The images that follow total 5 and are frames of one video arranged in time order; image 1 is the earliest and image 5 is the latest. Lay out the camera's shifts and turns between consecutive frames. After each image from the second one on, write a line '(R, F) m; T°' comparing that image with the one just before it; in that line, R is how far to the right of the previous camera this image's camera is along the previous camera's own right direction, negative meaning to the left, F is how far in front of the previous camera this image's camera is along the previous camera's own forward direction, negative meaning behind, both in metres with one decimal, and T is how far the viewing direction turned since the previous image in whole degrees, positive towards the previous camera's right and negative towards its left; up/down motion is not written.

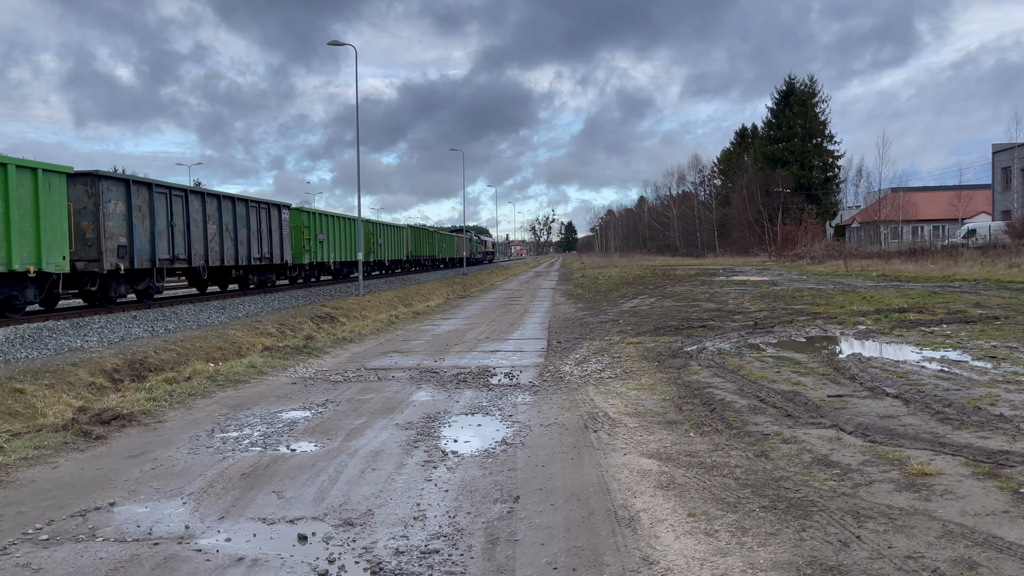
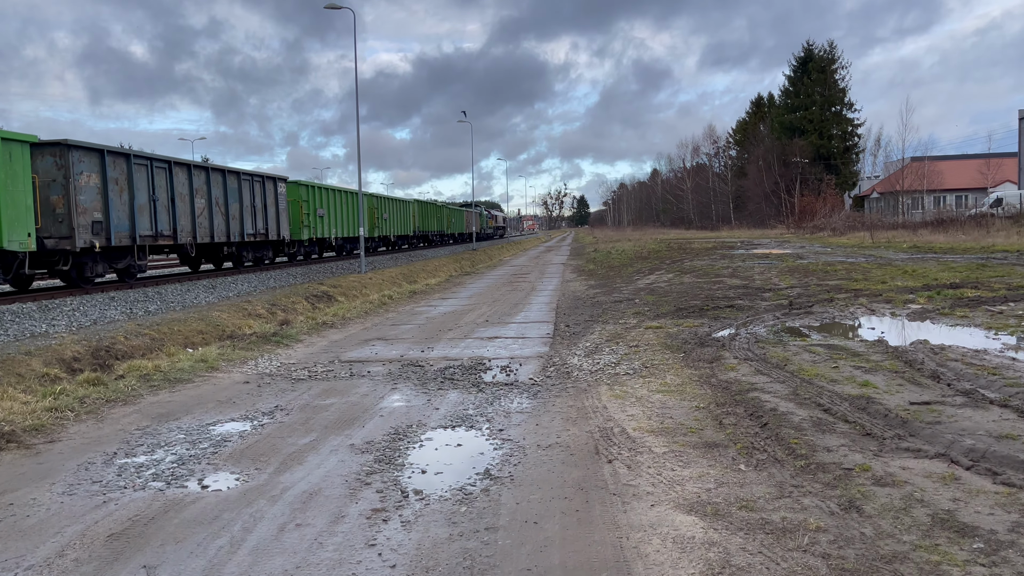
(+0.2, +1.6) m; -1°
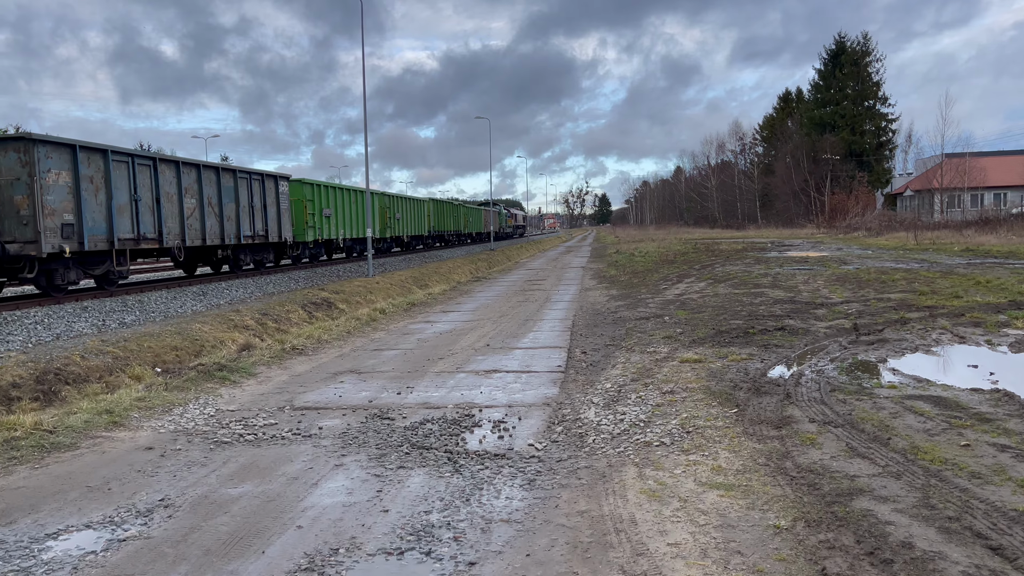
(+0.2, +2.0) m; -2°
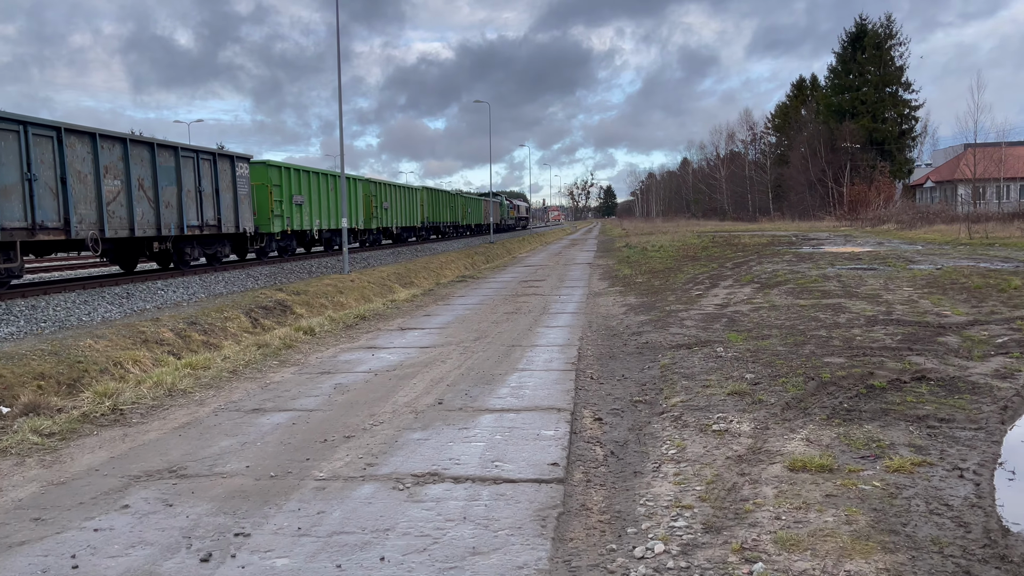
(+0.3, +4.0) m; 0°
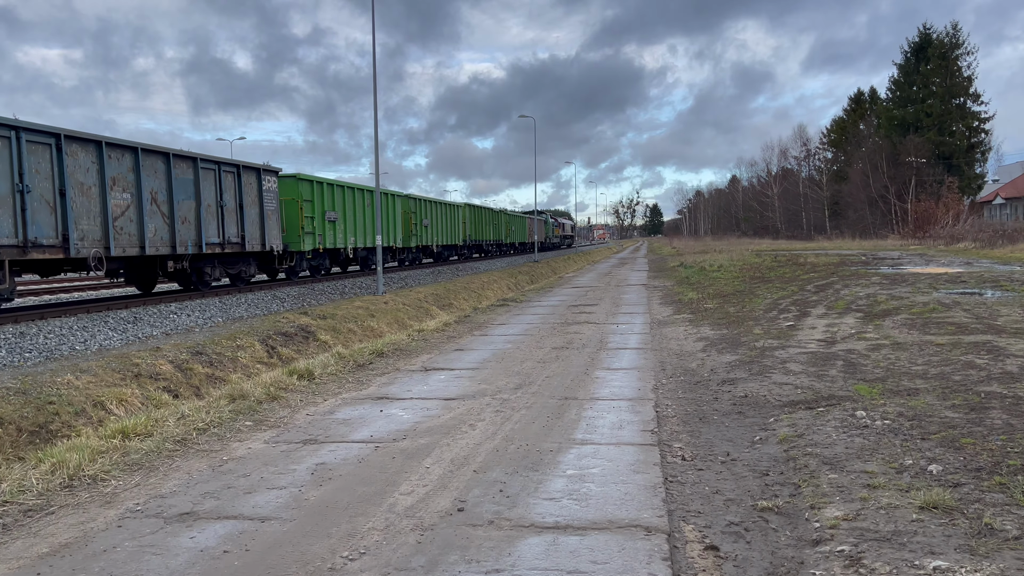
(-0.1, +2.2) m; -3°
